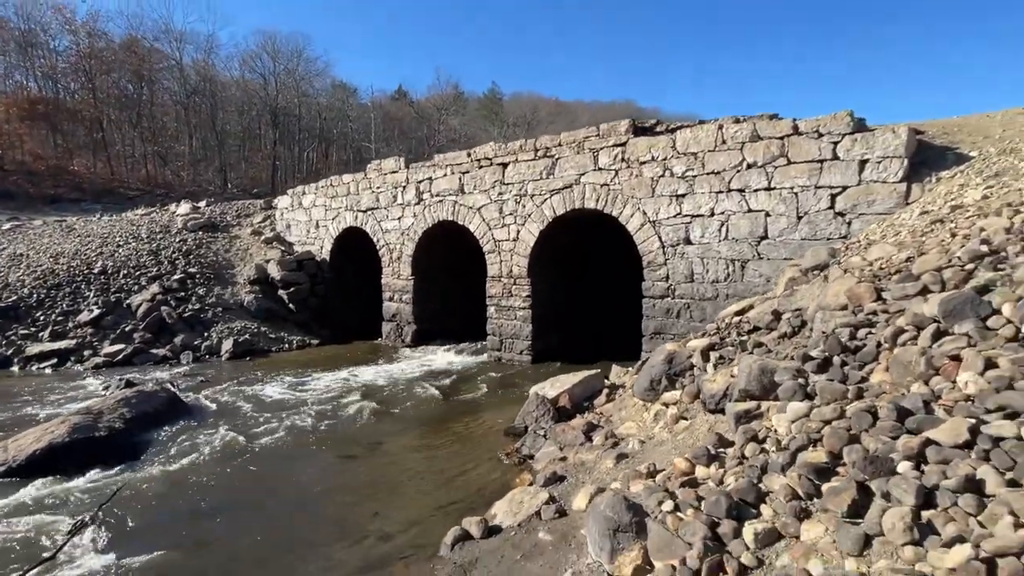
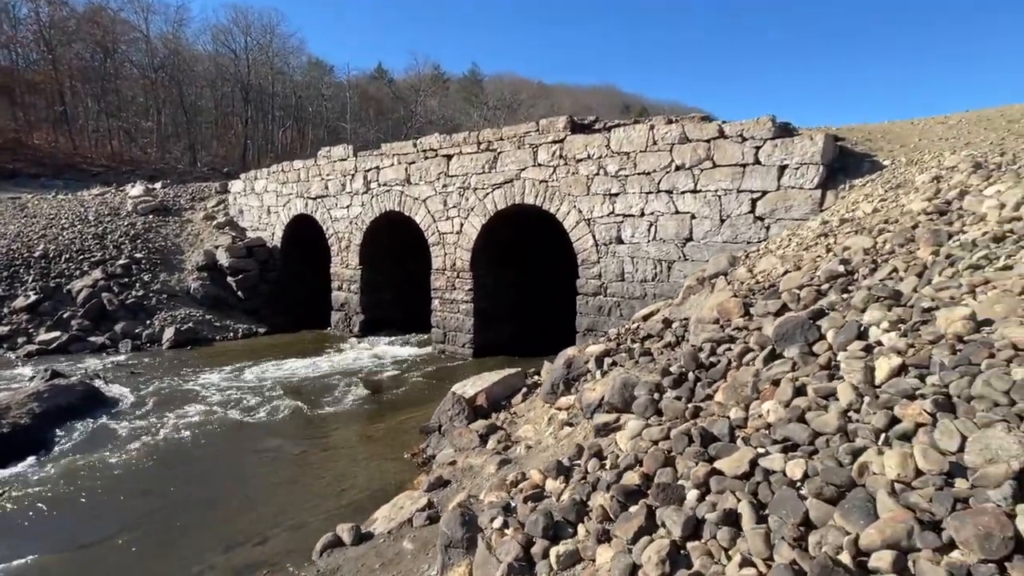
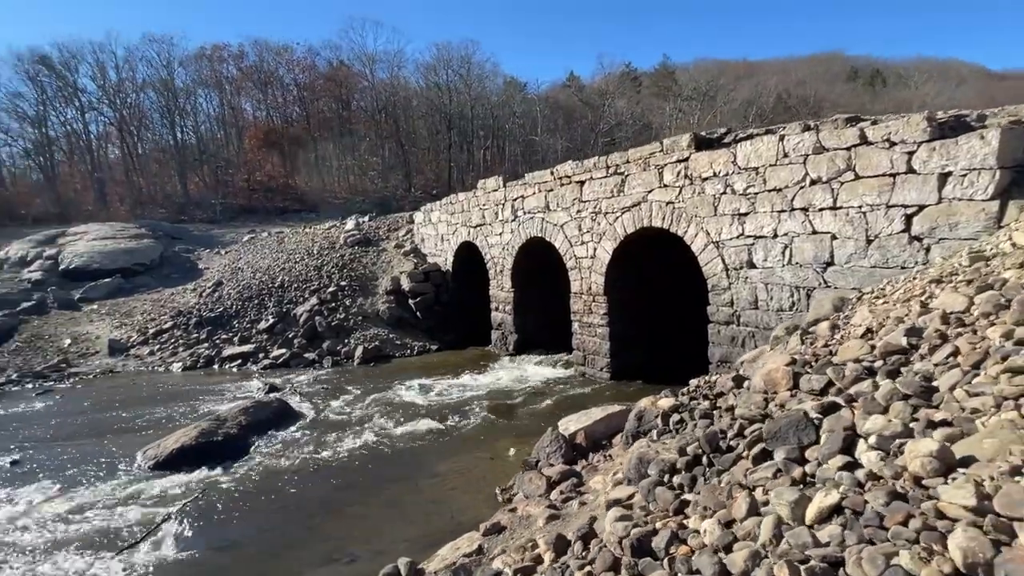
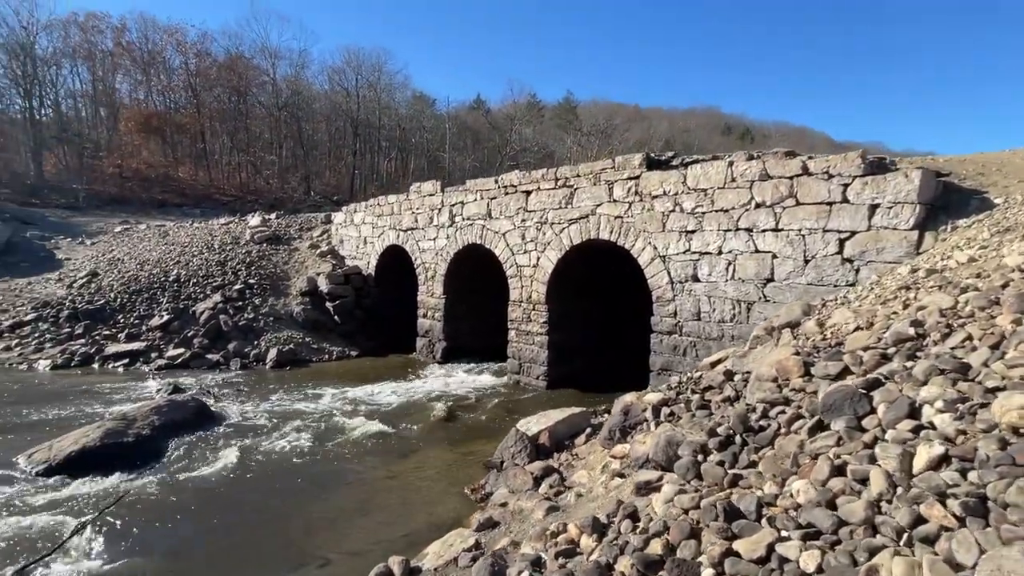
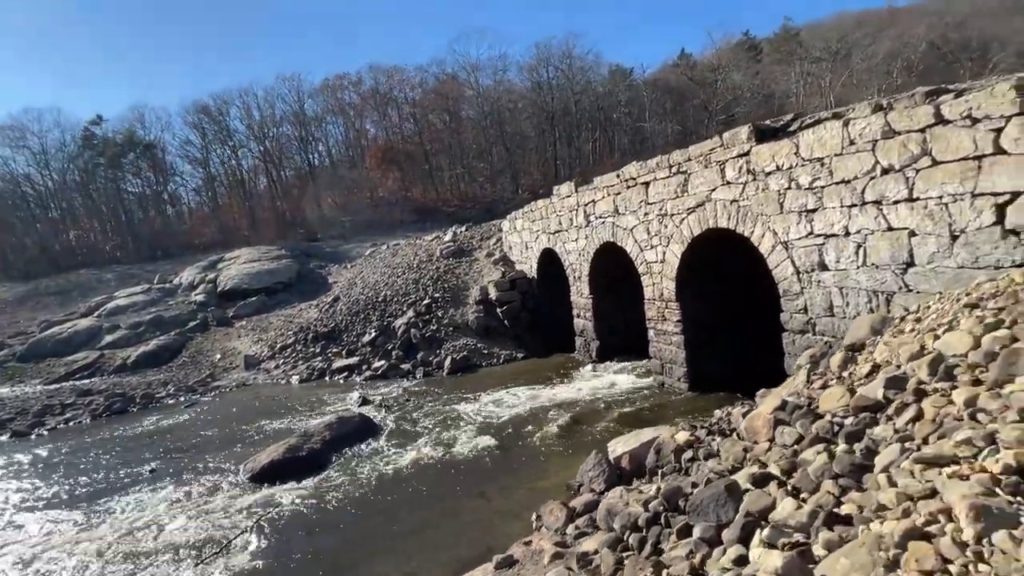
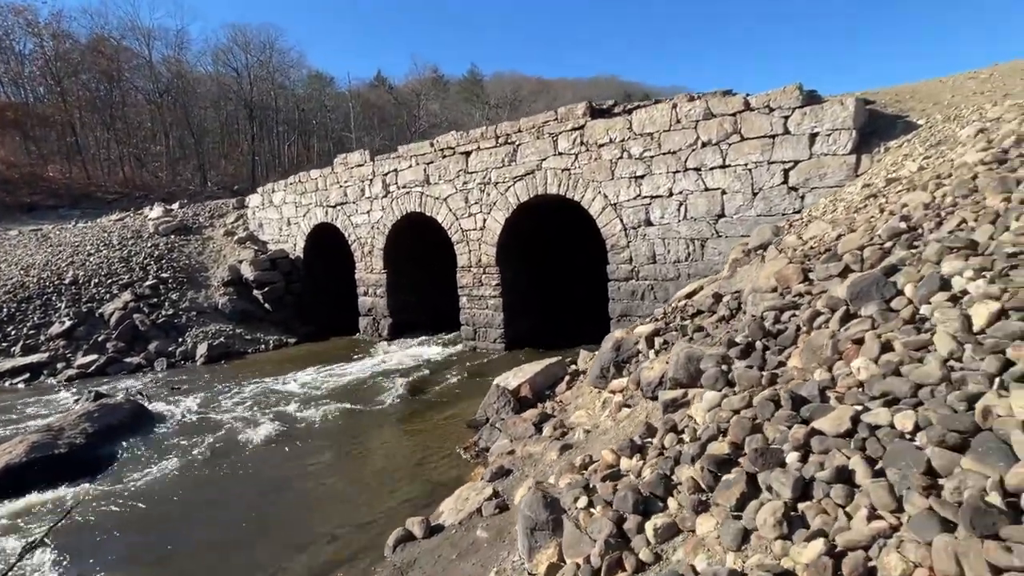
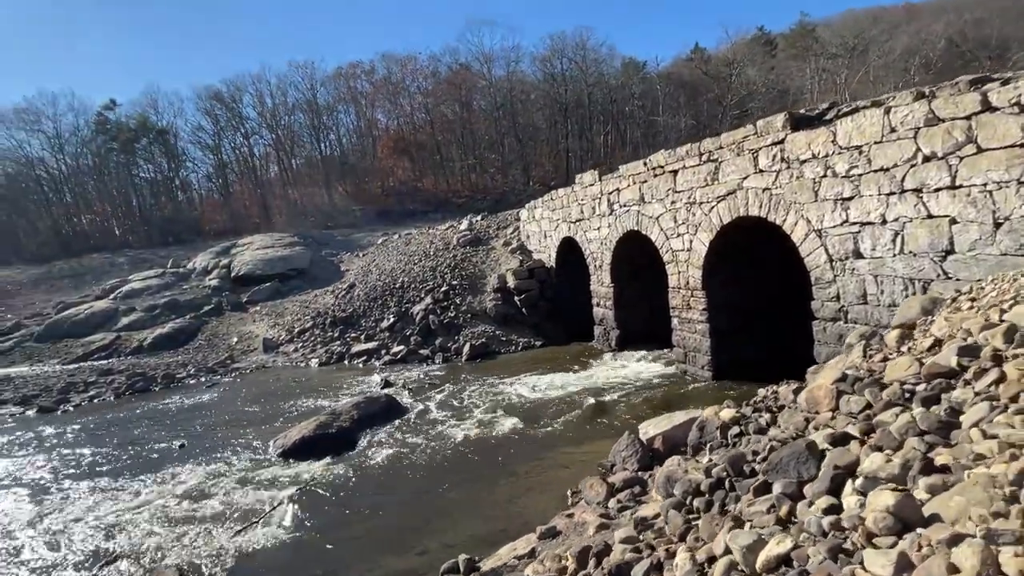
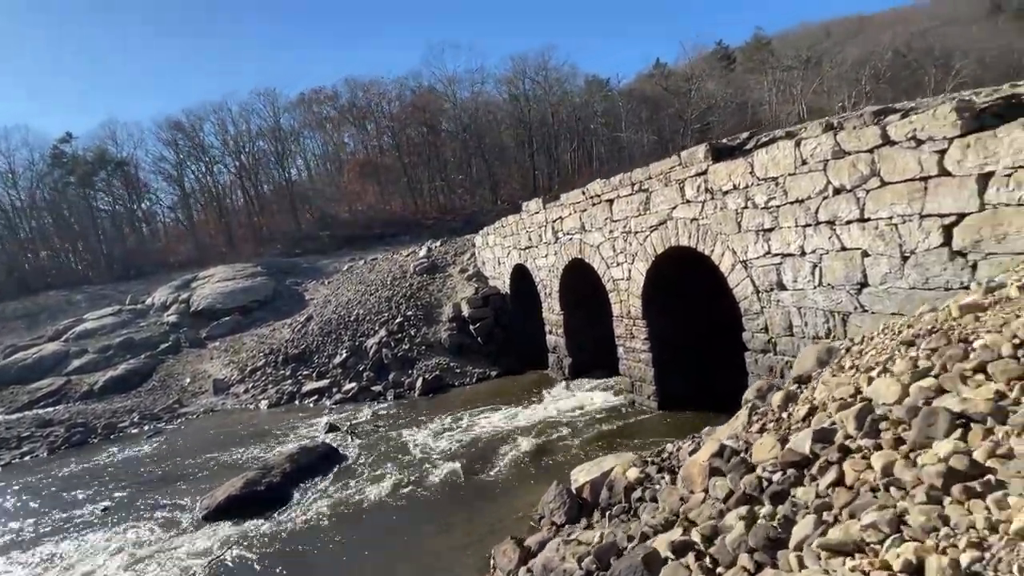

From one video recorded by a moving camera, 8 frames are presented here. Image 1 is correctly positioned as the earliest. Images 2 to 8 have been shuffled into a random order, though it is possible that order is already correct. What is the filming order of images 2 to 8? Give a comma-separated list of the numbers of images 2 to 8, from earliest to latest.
6, 2, 4, 3, 7, 5, 8
